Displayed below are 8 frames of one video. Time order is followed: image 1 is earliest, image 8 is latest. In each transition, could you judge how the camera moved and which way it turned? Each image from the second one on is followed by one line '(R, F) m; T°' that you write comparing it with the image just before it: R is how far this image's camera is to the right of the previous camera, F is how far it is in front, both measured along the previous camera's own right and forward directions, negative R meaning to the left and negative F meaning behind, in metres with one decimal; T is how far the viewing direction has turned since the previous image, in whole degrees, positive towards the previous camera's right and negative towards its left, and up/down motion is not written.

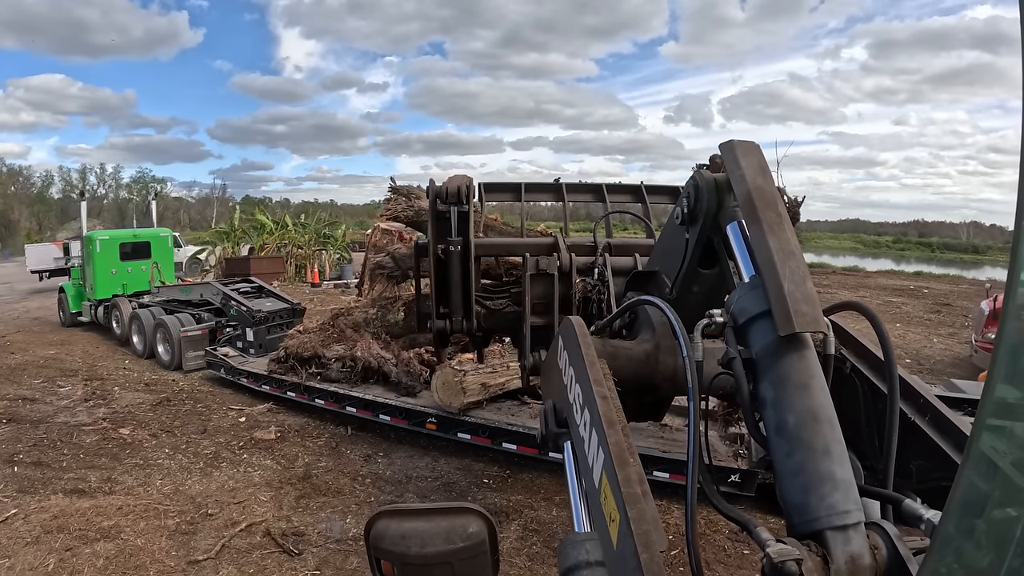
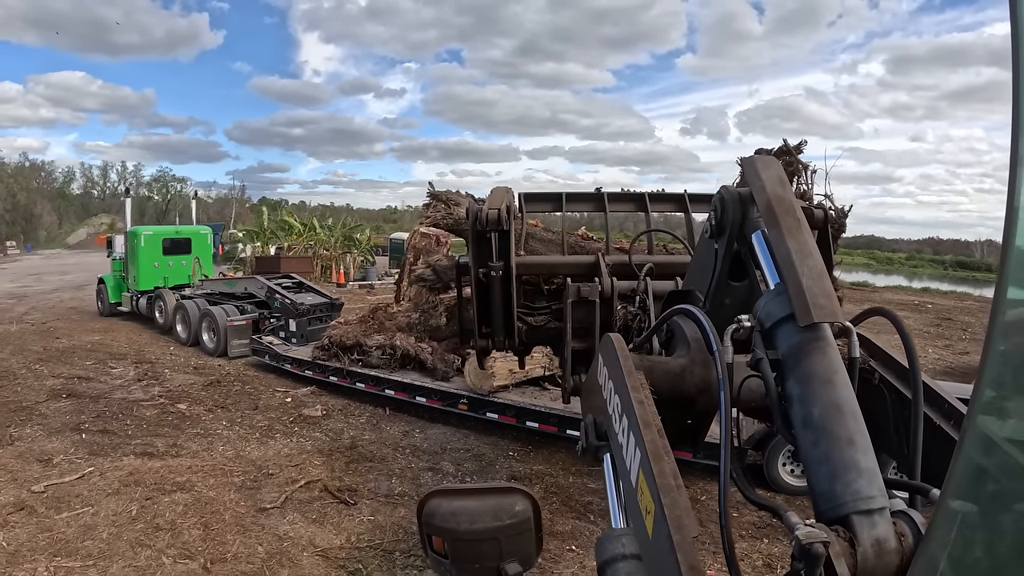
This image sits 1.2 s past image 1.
(-0.1, -0.5) m; -1°
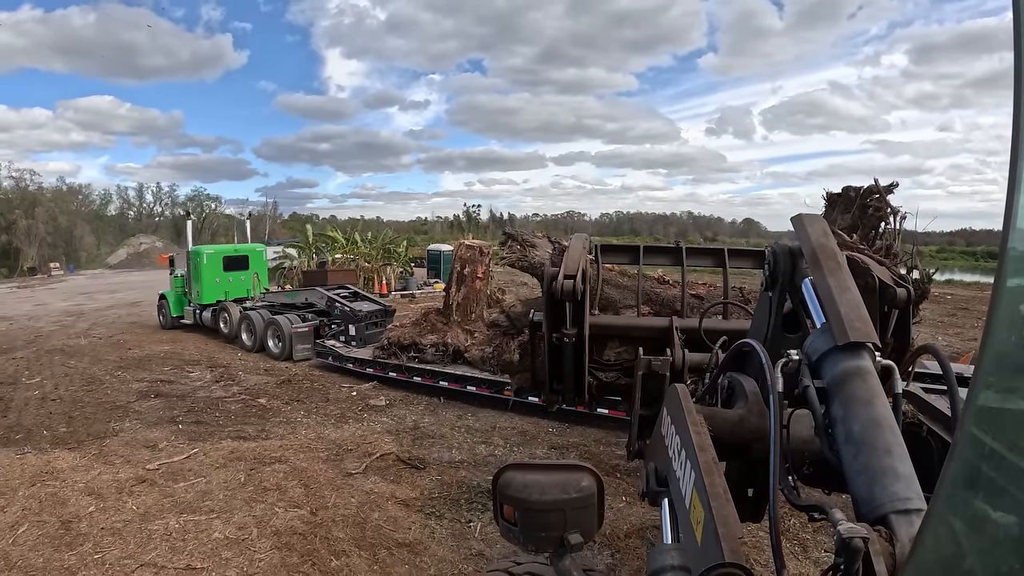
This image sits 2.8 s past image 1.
(0.0, -0.8) m; -3°
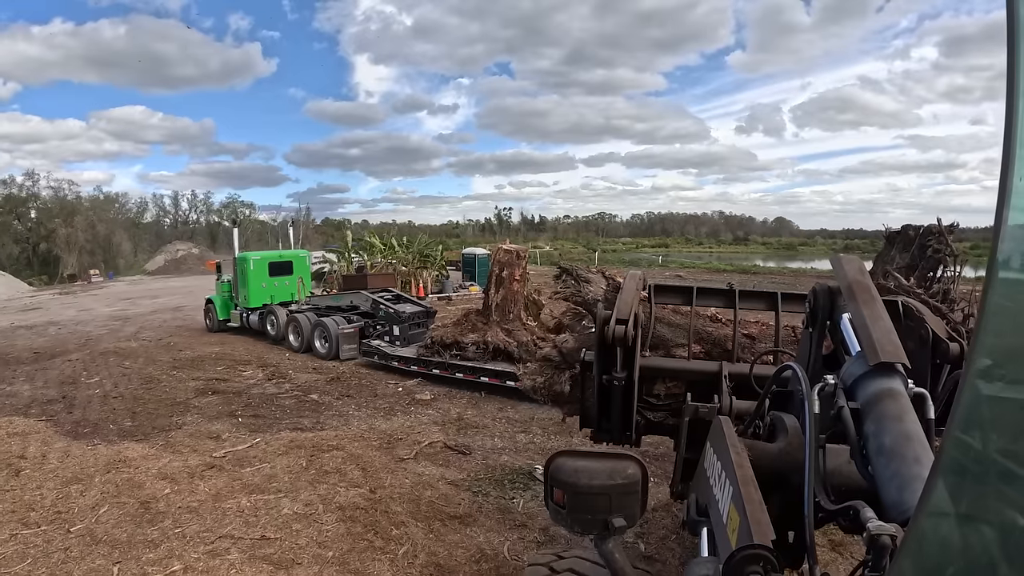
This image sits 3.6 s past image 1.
(-0.1, -0.4) m; -3°
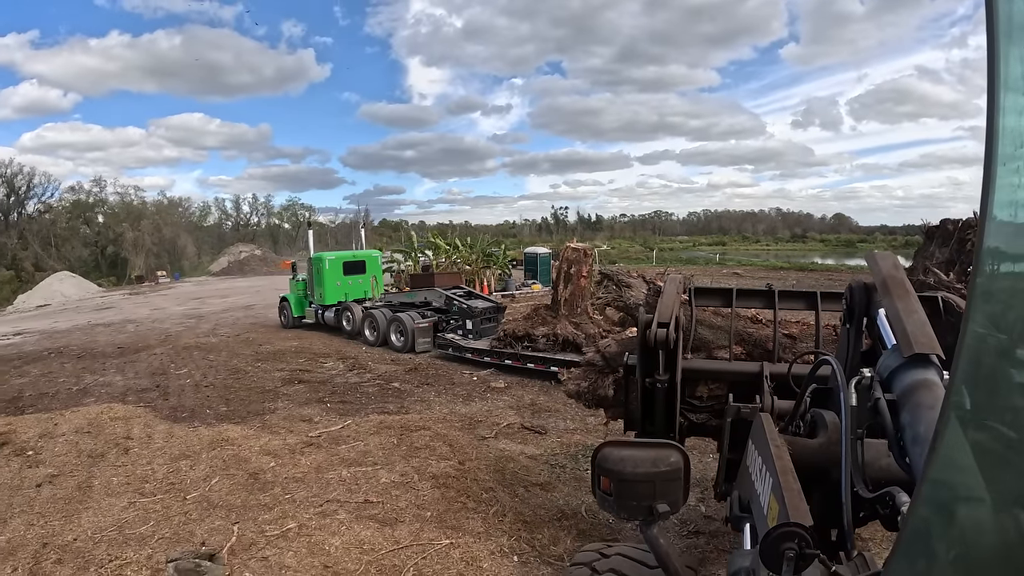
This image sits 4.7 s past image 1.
(-0.2, -0.5) m; -5°
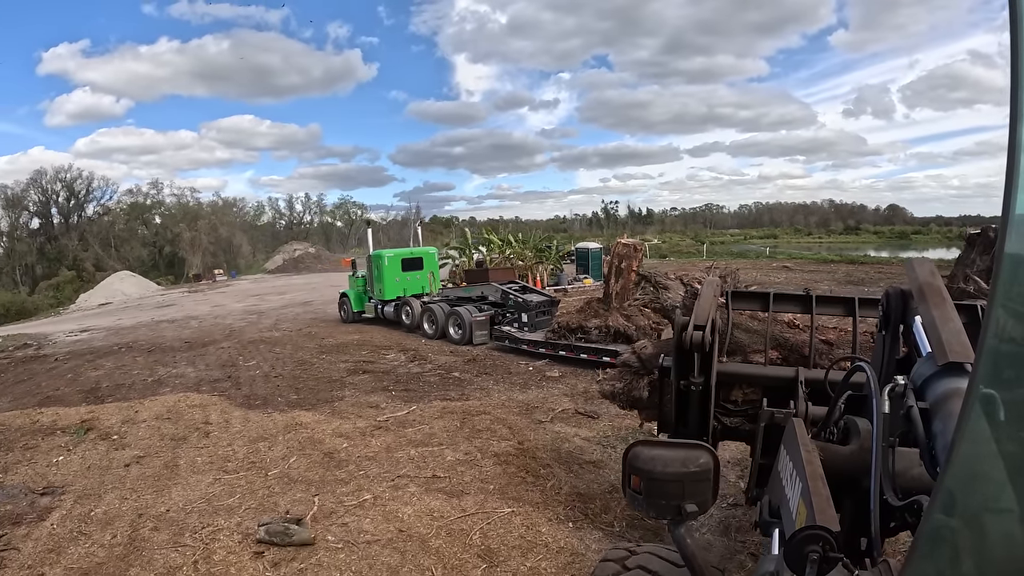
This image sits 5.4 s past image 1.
(0.0, -0.4) m; -4°
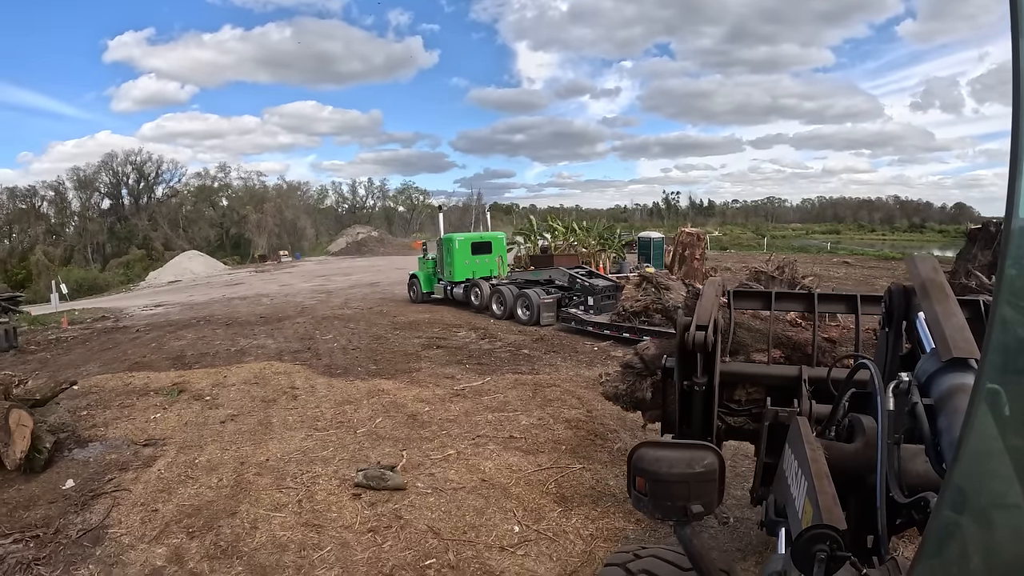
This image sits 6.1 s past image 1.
(-0.2, -0.7) m; -5°
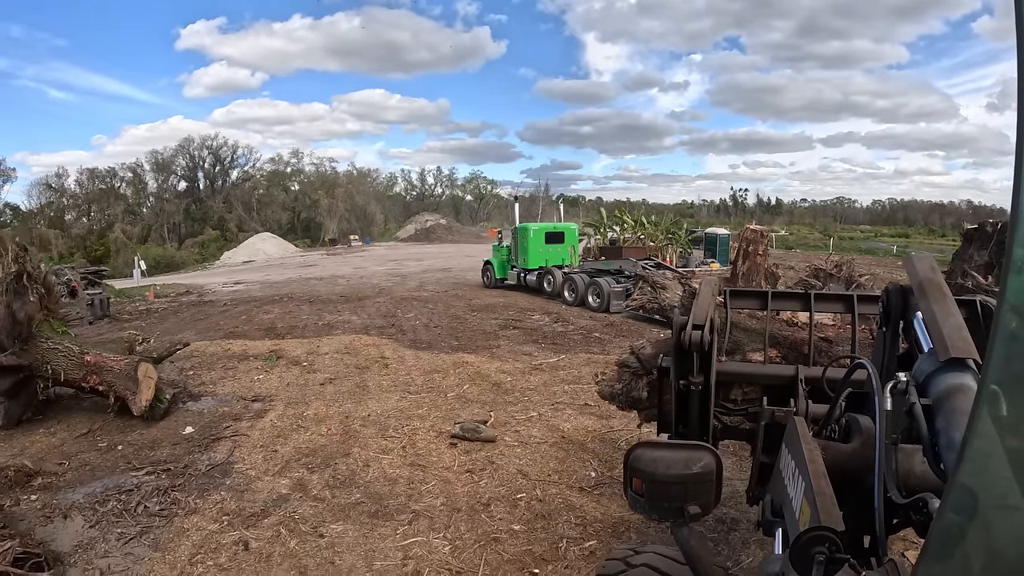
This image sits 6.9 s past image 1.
(-0.3, -1.1) m; -5°
